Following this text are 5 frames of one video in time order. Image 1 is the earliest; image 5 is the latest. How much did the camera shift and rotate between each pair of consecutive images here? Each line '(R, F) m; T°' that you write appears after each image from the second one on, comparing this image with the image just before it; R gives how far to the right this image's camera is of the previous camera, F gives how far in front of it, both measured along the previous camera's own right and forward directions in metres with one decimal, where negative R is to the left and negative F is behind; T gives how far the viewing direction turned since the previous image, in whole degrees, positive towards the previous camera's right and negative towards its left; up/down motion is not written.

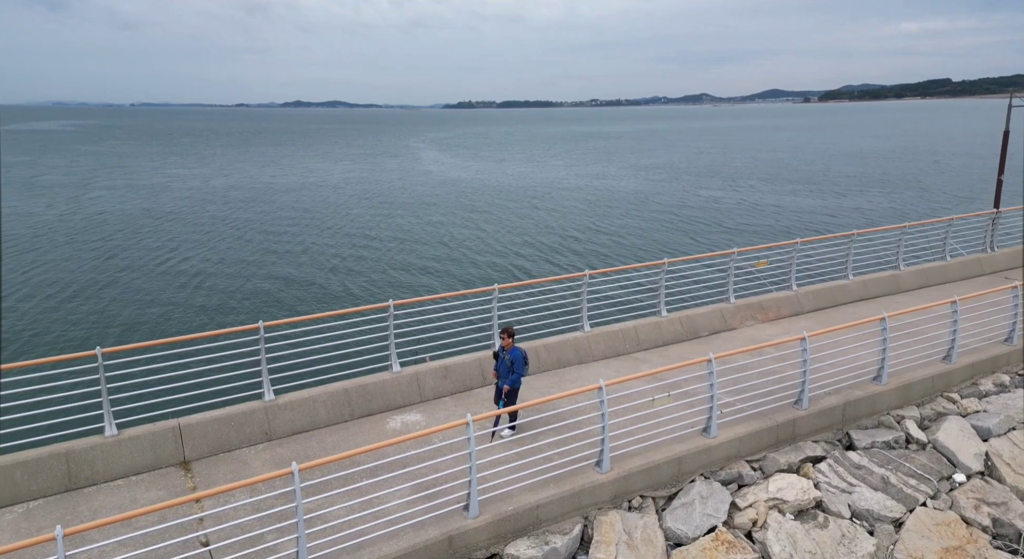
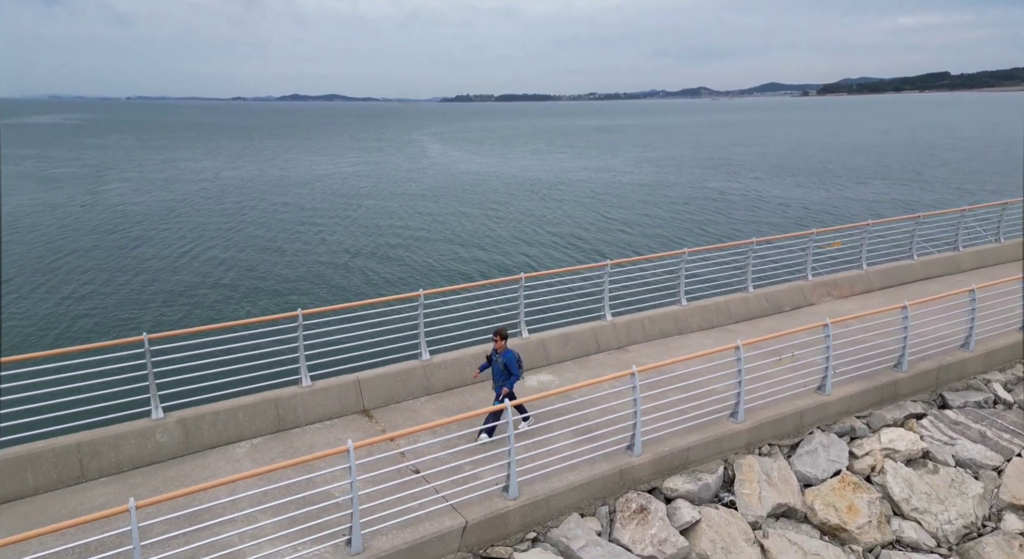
(-1.8, -0.9) m; -1°
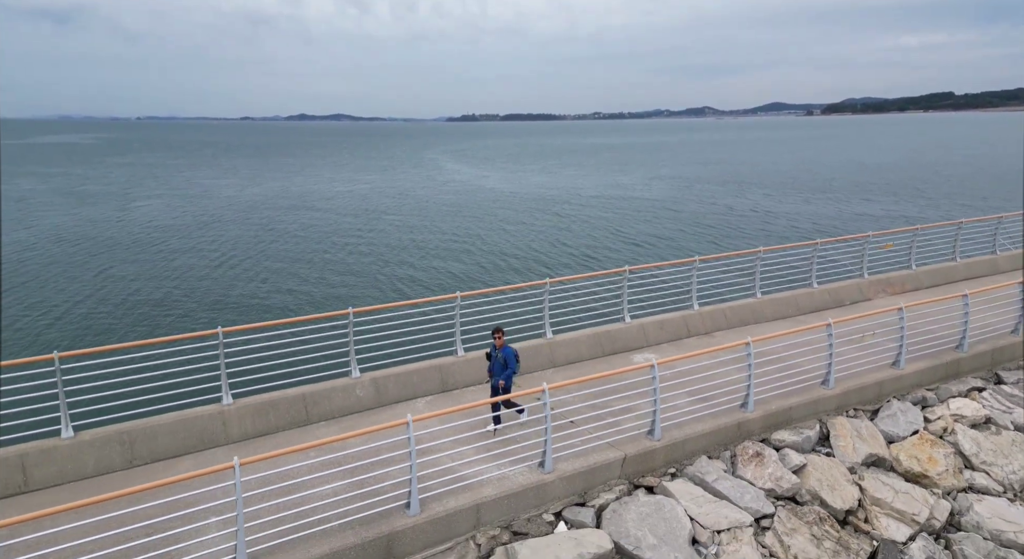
(-1.6, -1.6) m; -1°
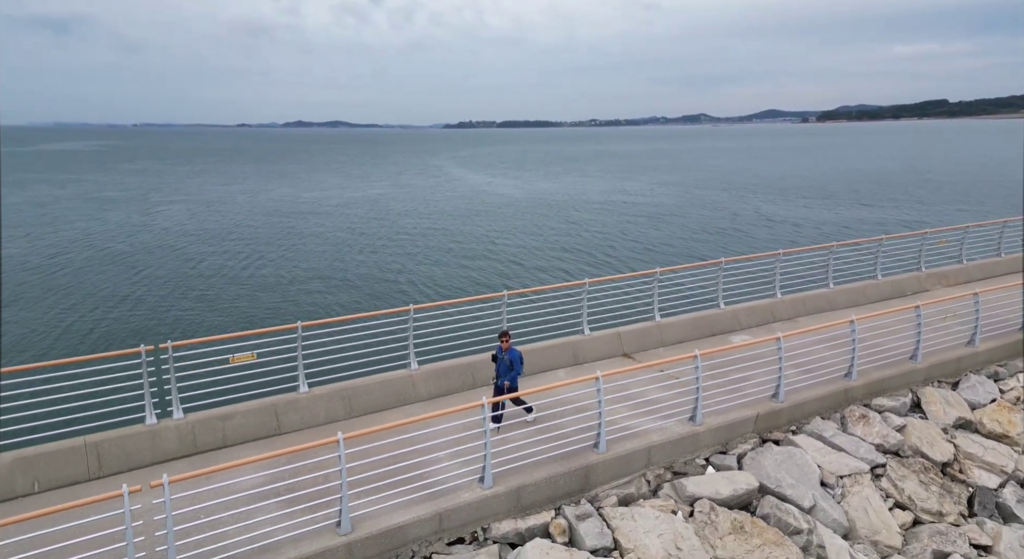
(-2.0, -1.4) m; -1°
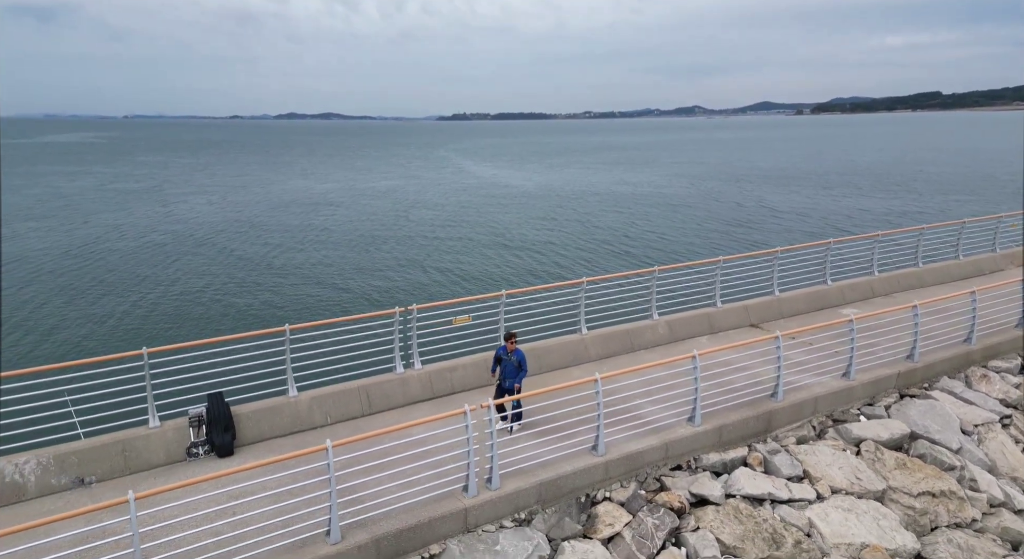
(-2.5, -1.2) m; -1°
